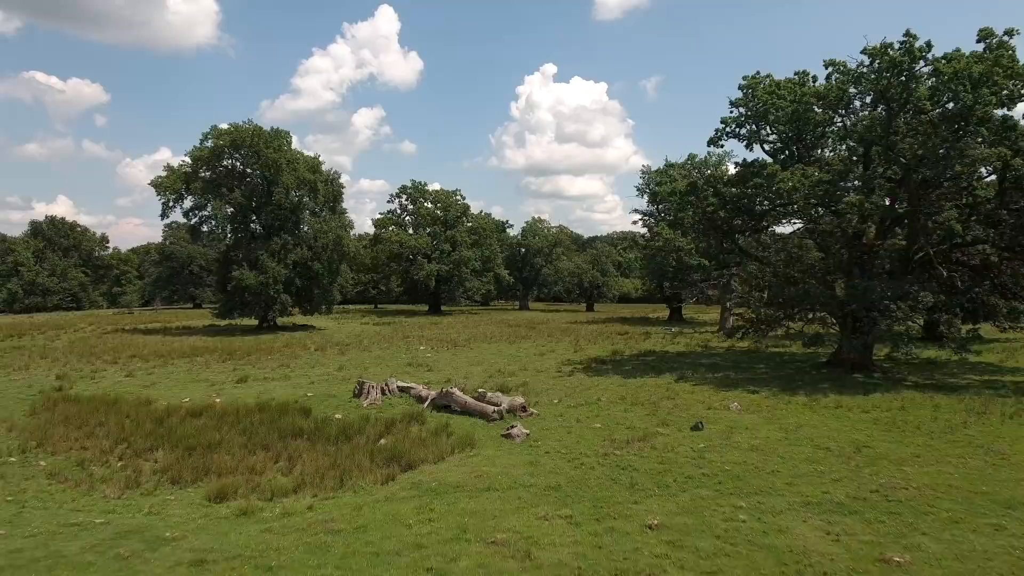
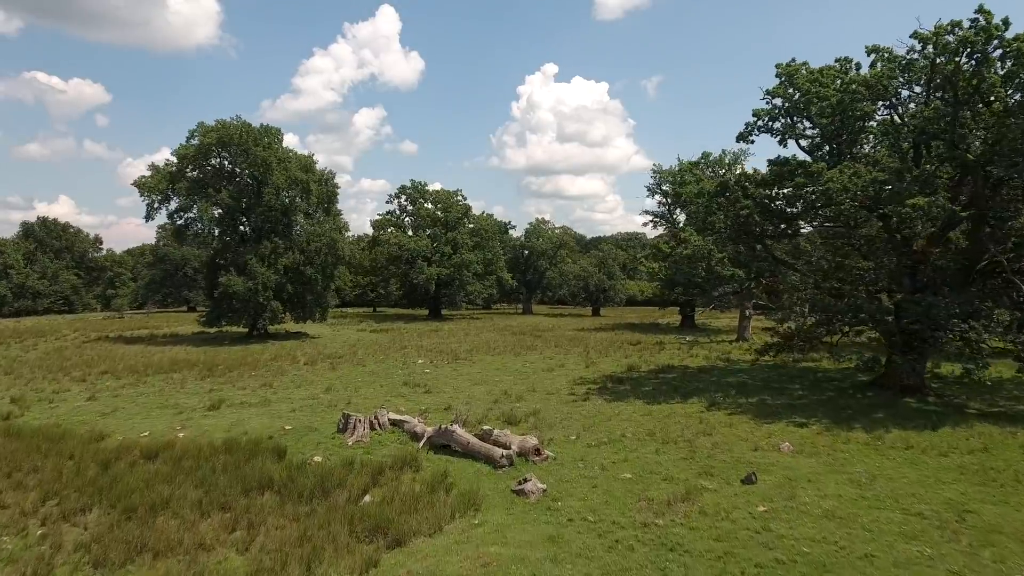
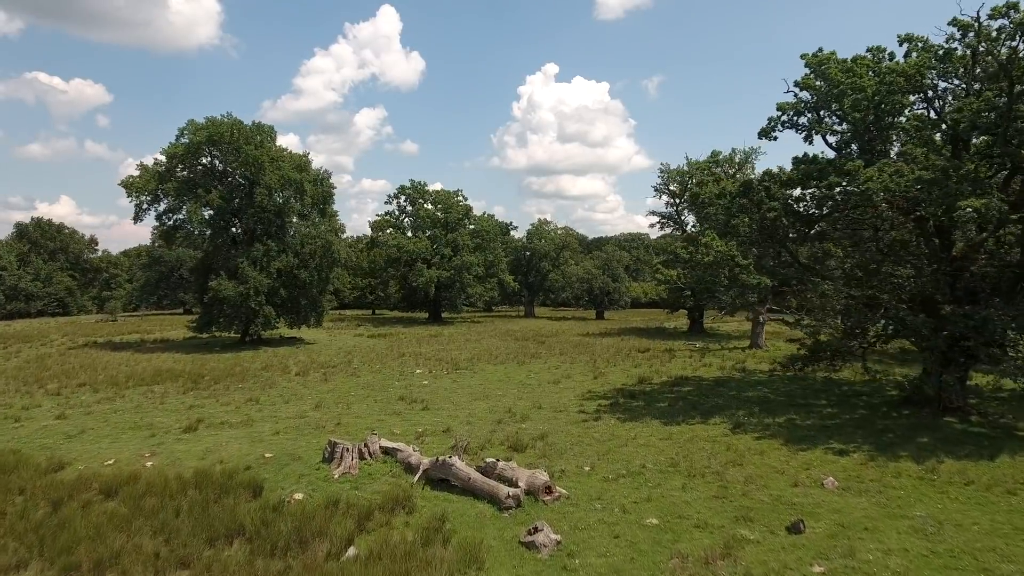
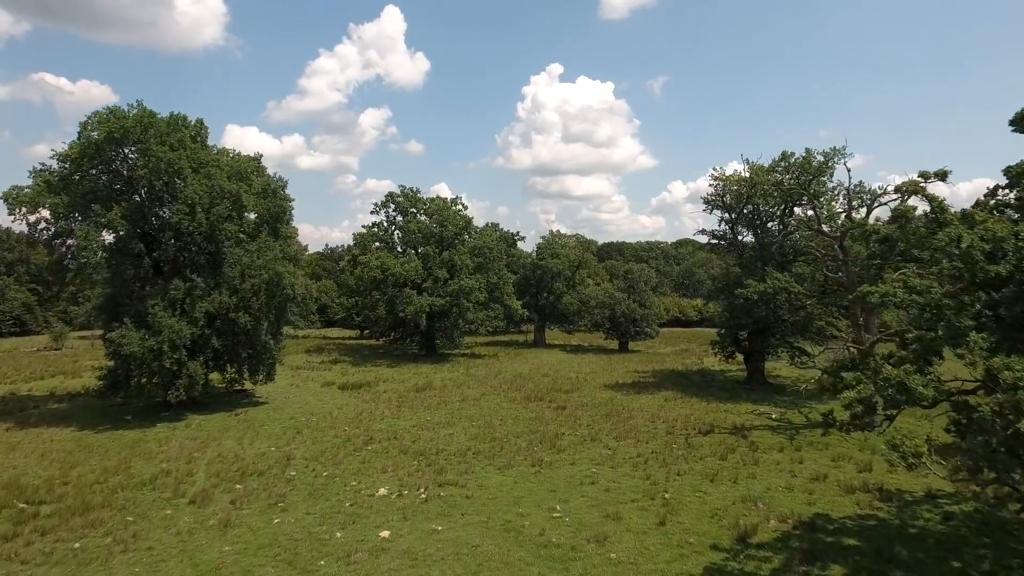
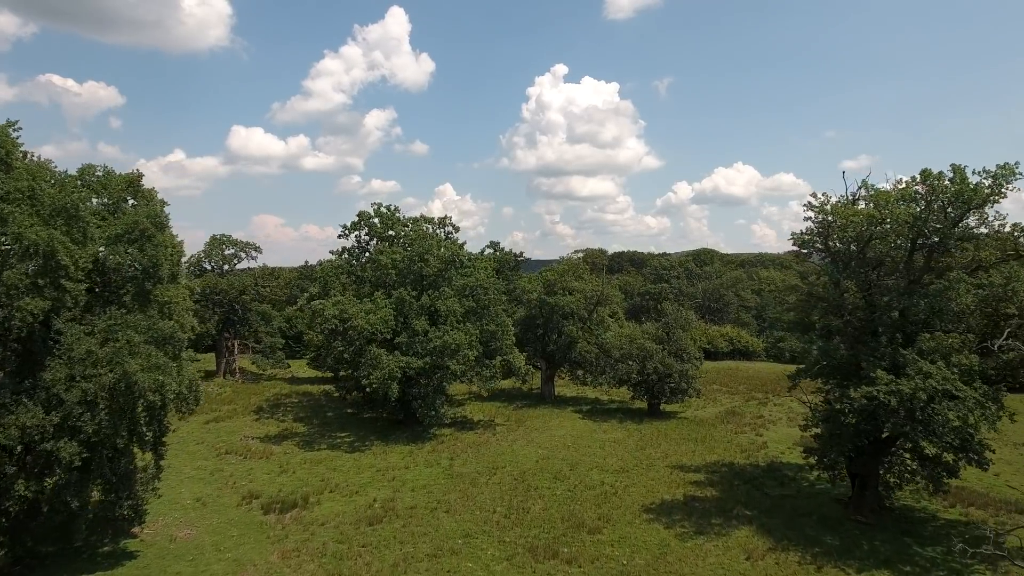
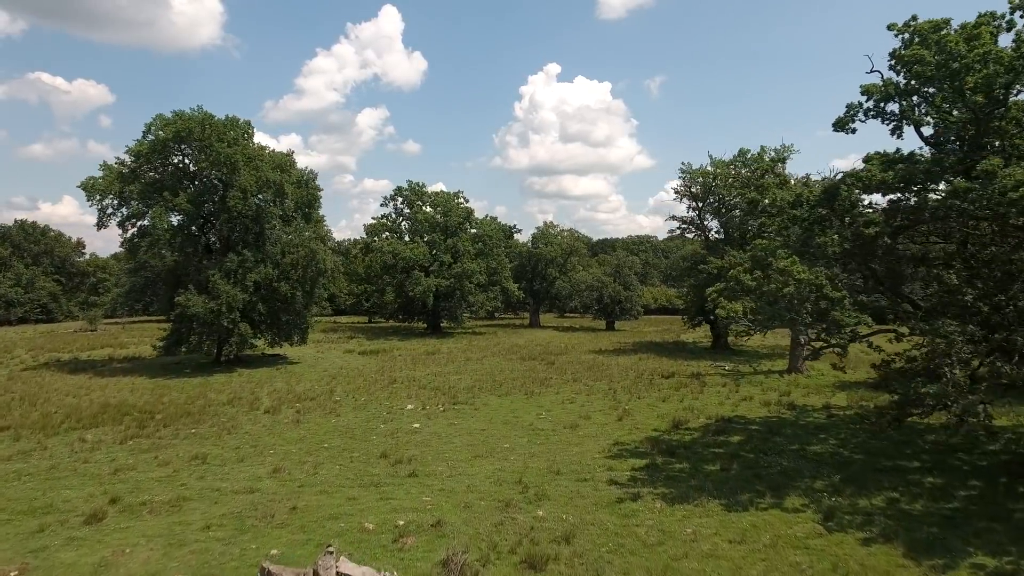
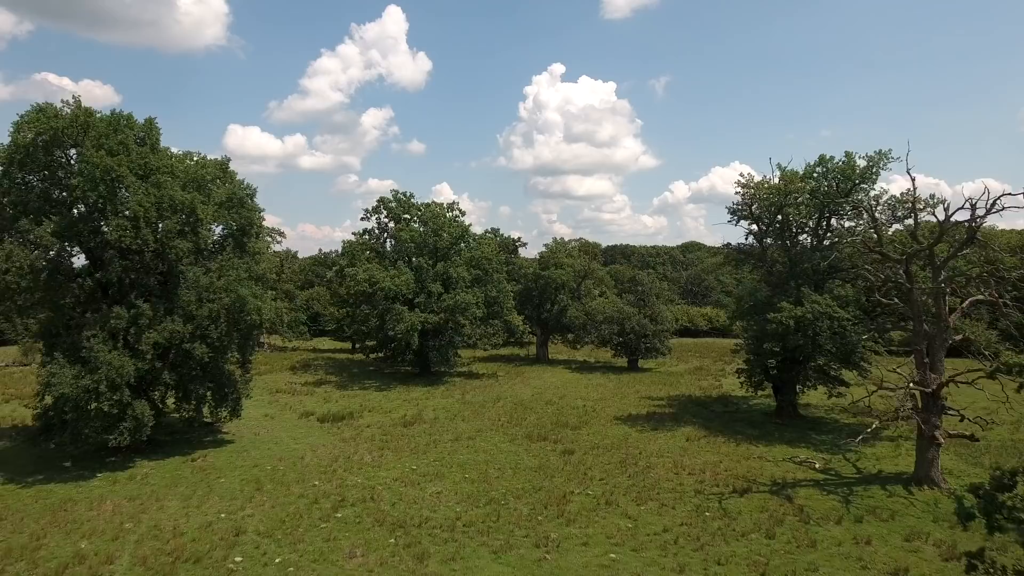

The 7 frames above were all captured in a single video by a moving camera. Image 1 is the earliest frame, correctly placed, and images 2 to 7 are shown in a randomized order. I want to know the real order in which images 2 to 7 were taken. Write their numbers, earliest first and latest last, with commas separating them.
2, 3, 6, 4, 7, 5
